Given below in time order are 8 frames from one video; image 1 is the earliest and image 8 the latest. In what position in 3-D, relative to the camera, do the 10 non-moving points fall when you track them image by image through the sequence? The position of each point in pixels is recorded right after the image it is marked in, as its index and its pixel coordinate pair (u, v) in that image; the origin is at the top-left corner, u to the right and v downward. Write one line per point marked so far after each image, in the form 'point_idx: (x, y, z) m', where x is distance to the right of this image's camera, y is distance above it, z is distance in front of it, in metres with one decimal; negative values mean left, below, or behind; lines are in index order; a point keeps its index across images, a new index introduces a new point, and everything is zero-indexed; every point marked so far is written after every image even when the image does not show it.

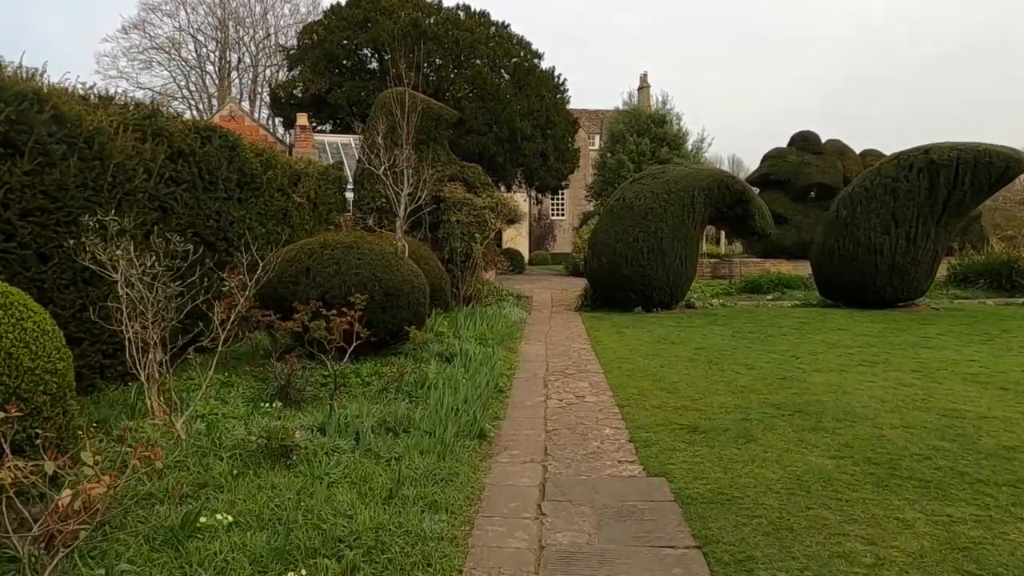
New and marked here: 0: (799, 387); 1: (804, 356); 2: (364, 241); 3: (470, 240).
0: (+2.6, -0.9, +6.1) m
1: (+3.4, -0.8, +7.8) m
2: (-1.4, +0.5, +6.5) m
3: (-0.7, +0.8, +11.3) m
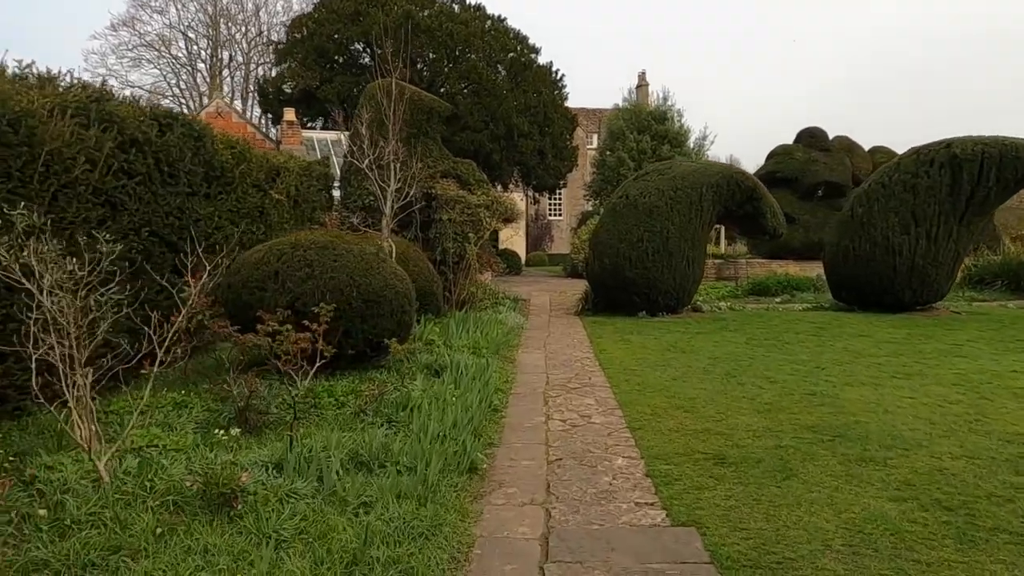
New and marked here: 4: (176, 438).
0: (+2.6, -1.0, +5.4) m
1: (+3.4, -0.8, +7.1) m
2: (-1.5, +0.4, +5.8) m
3: (-0.8, +0.8, +10.6) m
4: (-2.0, -0.9, +4.1) m
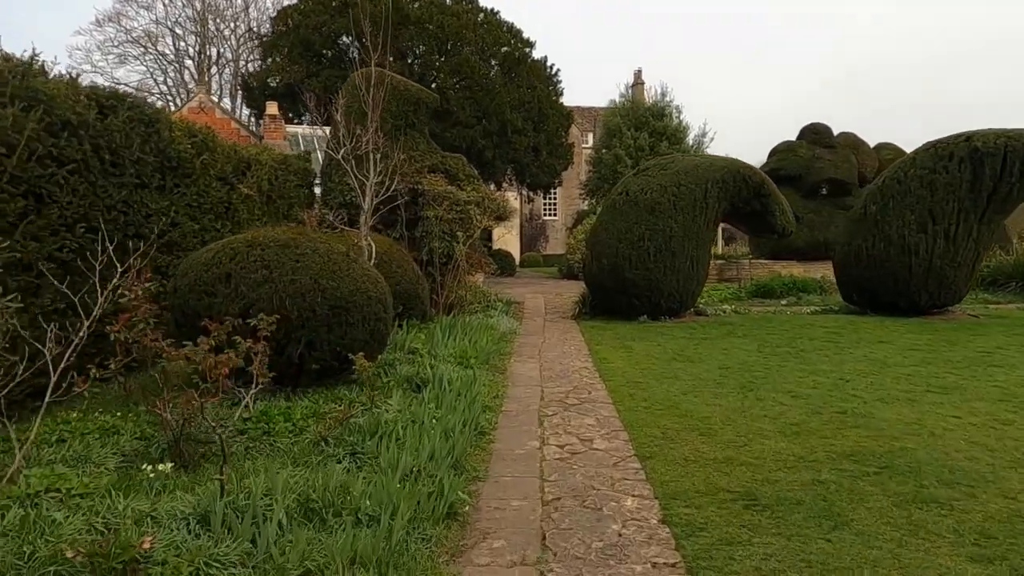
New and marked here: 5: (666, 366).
0: (+2.5, -1.0, +4.7) m
1: (+3.3, -0.9, +6.4) m
2: (-1.6, +0.4, +5.1) m
3: (-0.9, +0.7, +9.8) m
4: (-2.1, -0.9, +3.3) m
5: (+1.6, -0.8, +7.1) m
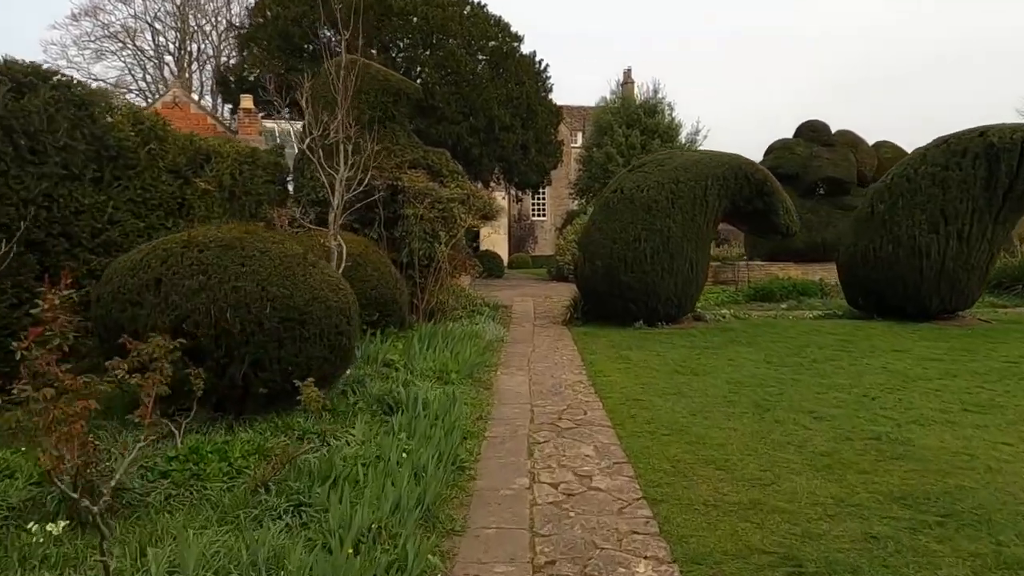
0: (+2.4, -1.0, +4.1) m
1: (+3.2, -0.9, +5.7) m
2: (-1.7, +0.3, +4.4) m
3: (-1.1, +0.7, +9.1) m
4: (-2.2, -1.0, +2.6) m
5: (+1.5, -0.9, +6.4) m
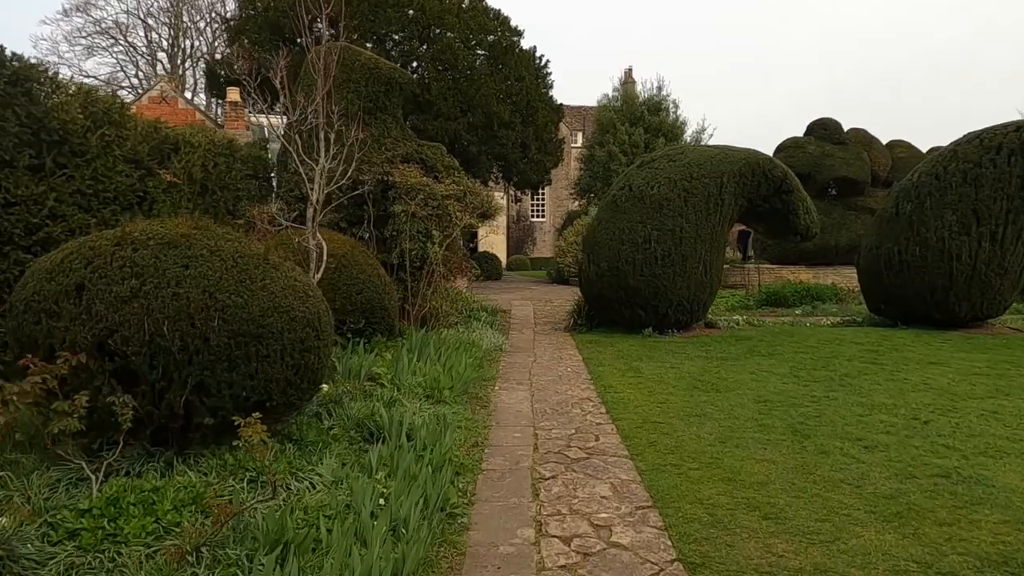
0: (+2.4, -1.1, +3.4) m
1: (+3.2, -1.0, +5.0) m
2: (-1.6, +0.3, +3.6) m
3: (-1.1, +0.6, +8.4) m
4: (-2.2, -1.0, +1.8) m
5: (+1.5, -0.9, +5.7) m
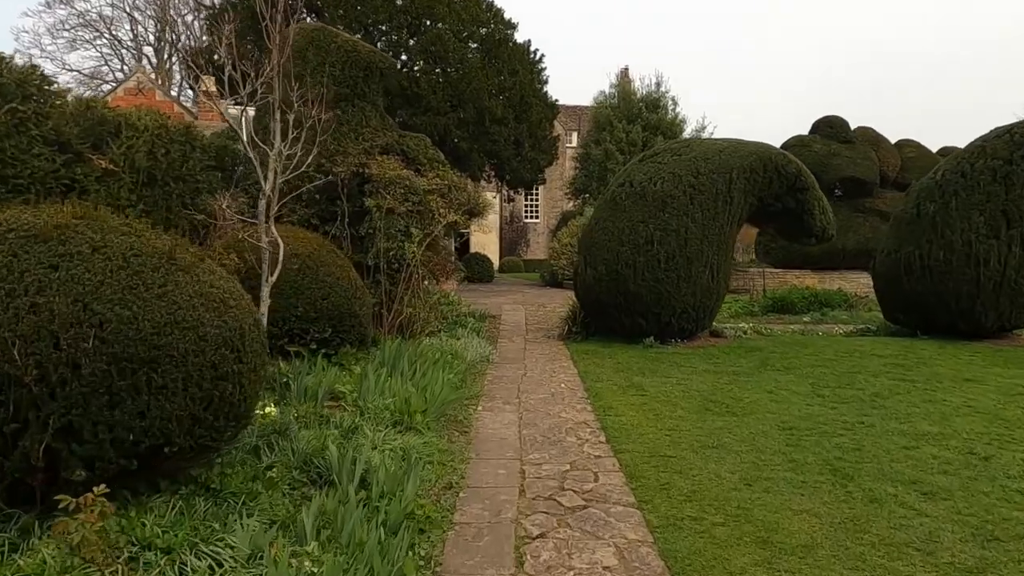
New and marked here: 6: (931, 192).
0: (+2.4, -1.2, +2.6) m
1: (+3.1, -1.0, +4.3) m
2: (-1.7, +0.3, +2.8) m
3: (-1.2, +0.6, +7.6) m
4: (-2.2, -1.0, +1.0) m
5: (+1.4, -1.0, +4.9) m
6: (+5.6, +1.3, +9.0) m
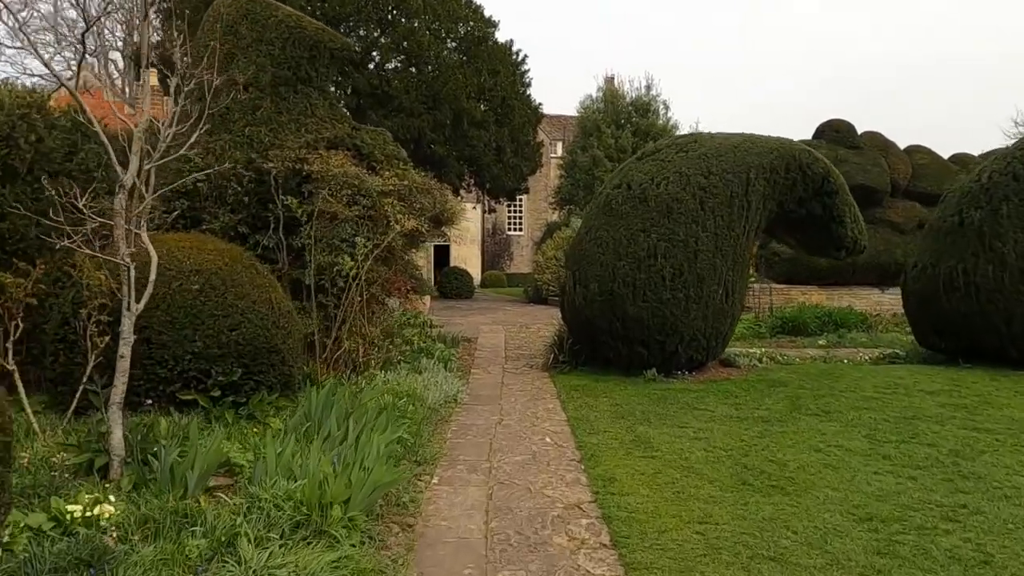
0: (+2.2, -1.3, +1.2) m
1: (+2.9, -1.2, +2.9) m
2: (-1.9, +0.1, +1.3) m
3: (-1.5, +0.3, +6.1) m
4: (-2.3, -1.1, -0.5) m
5: (+1.2, -1.2, +3.4) m
6: (+5.3, +1.1, +7.7) m
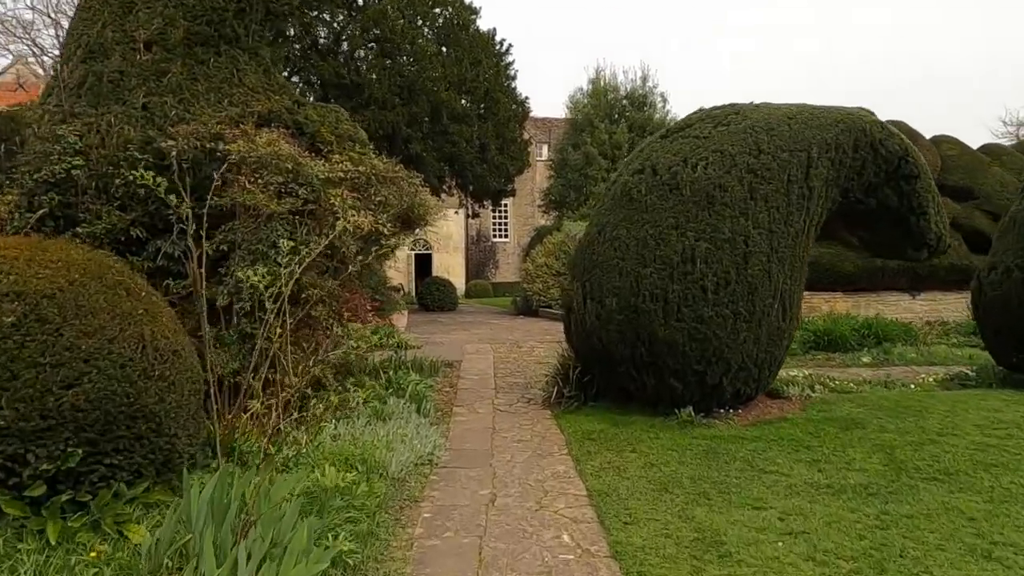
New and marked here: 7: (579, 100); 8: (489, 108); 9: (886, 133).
0: (+2.3, -1.3, -0.4) m
1: (+2.9, -1.2, +1.3) m
2: (-1.8, 0.0, -0.4) m
3: (-1.5, +0.2, +4.4) m
4: (-2.2, -1.2, -2.2) m
5: (+1.2, -1.2, +1.8) m
6: (+5.2, +1.0, +6.2) m
7: (+1.9, +5.3, +18.7) m
8: (-0.6, +4.4, +16.4) m
9: (+3.2, +1.3, +5.7) m
